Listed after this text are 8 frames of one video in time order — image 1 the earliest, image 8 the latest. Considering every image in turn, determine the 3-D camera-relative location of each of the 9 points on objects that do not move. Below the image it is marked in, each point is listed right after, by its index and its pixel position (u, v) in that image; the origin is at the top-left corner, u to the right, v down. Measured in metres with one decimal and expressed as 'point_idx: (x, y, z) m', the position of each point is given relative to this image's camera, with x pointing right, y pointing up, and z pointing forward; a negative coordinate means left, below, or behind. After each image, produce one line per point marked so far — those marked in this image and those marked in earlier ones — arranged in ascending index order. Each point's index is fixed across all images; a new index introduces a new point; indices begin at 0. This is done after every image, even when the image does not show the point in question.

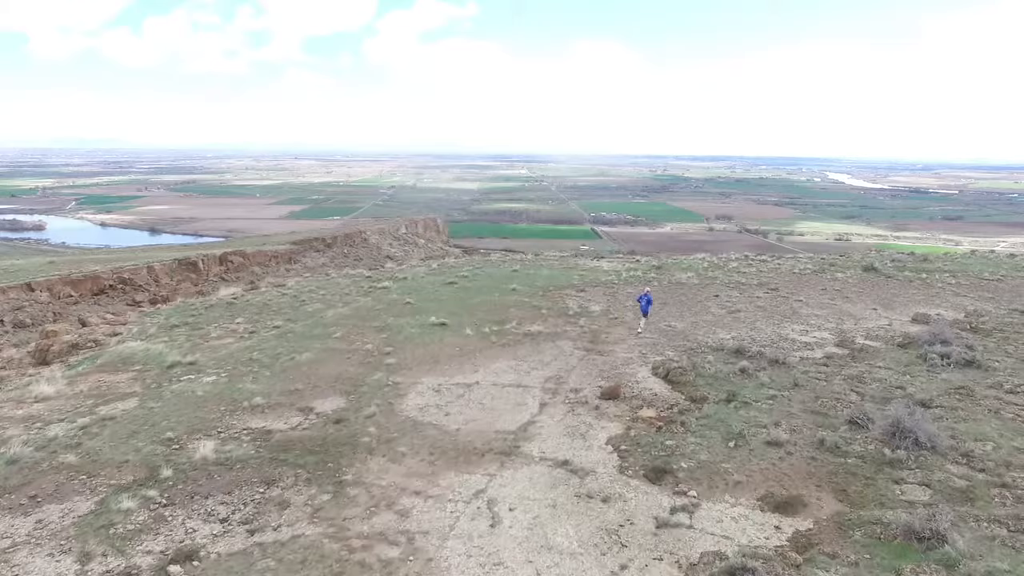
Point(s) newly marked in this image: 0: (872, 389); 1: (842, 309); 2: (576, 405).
0: (+6.5, -1.8, +10.9) m
1: (+10.1, -0.7, +18.4) m
2: (+1.1, -2.2, +11.0) m
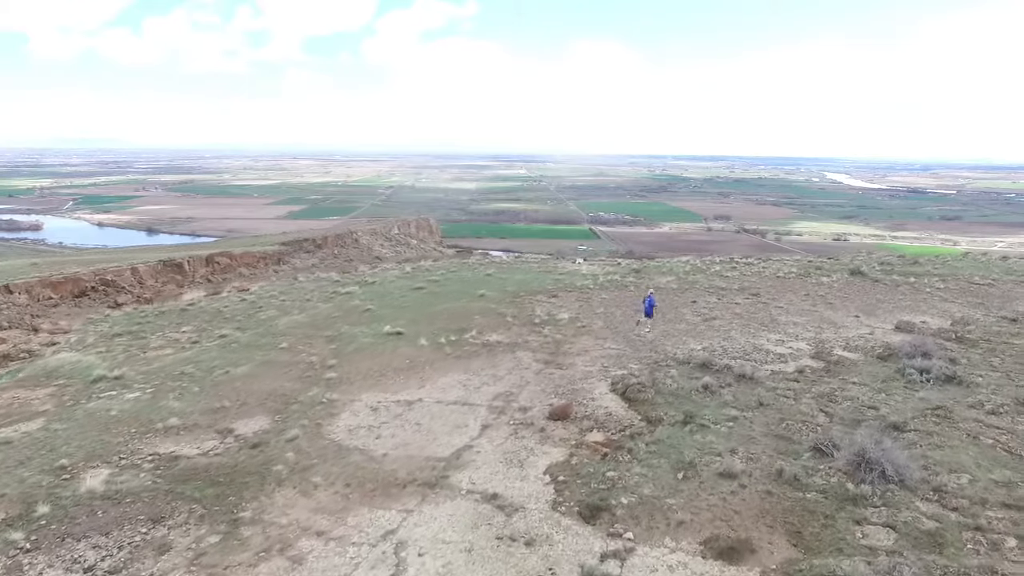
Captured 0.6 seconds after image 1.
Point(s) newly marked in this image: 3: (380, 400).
0: (+5.5, -2.0, +10.0) m
1: (+9.0, -0.8, +17.5) m
2: (+0.1, -2.3, +10.1) m
3: (-2.5, -2.1, +11.4) m
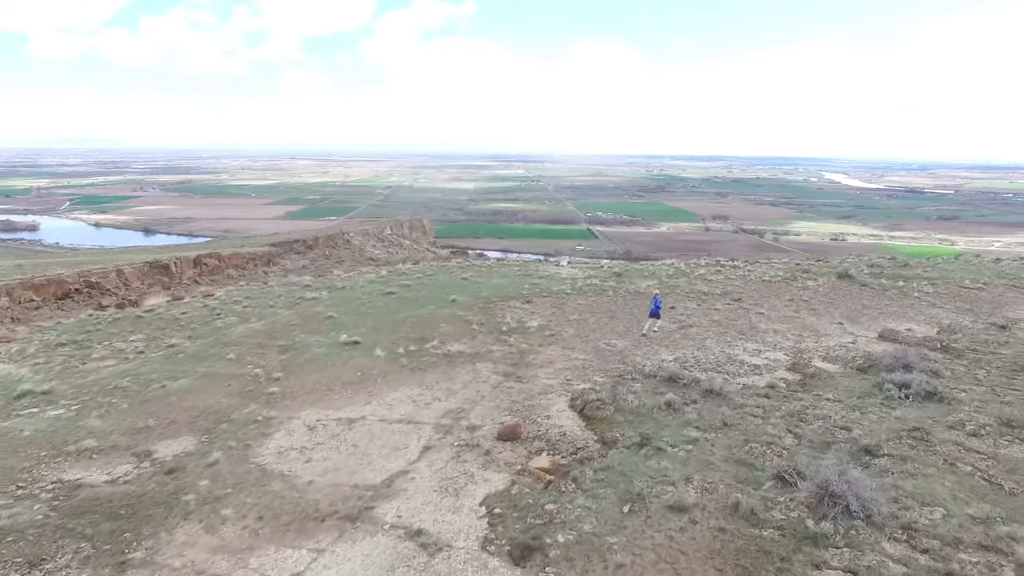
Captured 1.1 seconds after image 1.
0: (+4.6, -2.2, +9.2) m
1: (+8.1, -1.0, +16.8) m
2: (-0.8, -2.5, +9.4) m
3: (-3.4, -2.3, +10.6) m
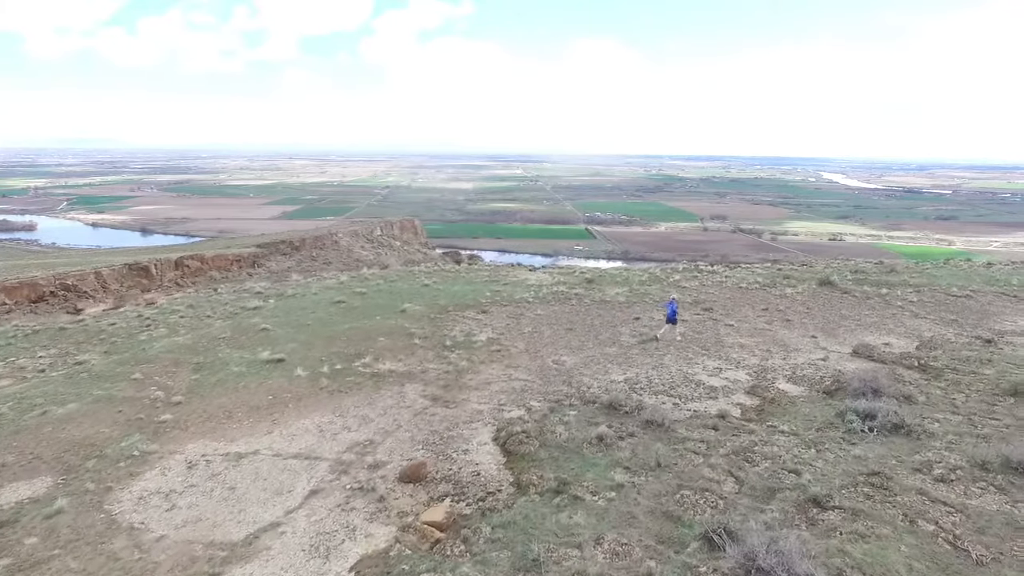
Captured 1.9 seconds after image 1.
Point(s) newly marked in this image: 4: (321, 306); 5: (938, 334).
0: (+3.2, -2.5, +8.0) m
1: (+6.8, -1.3, +15.6) m
2: (-2.1, -2.8, +8.1) m
3: (-4.7, -2.5, +9.3) m
4: (-6.0, -0.6, +18.8) m
5: (+11.0, -1.2, +15.6) m
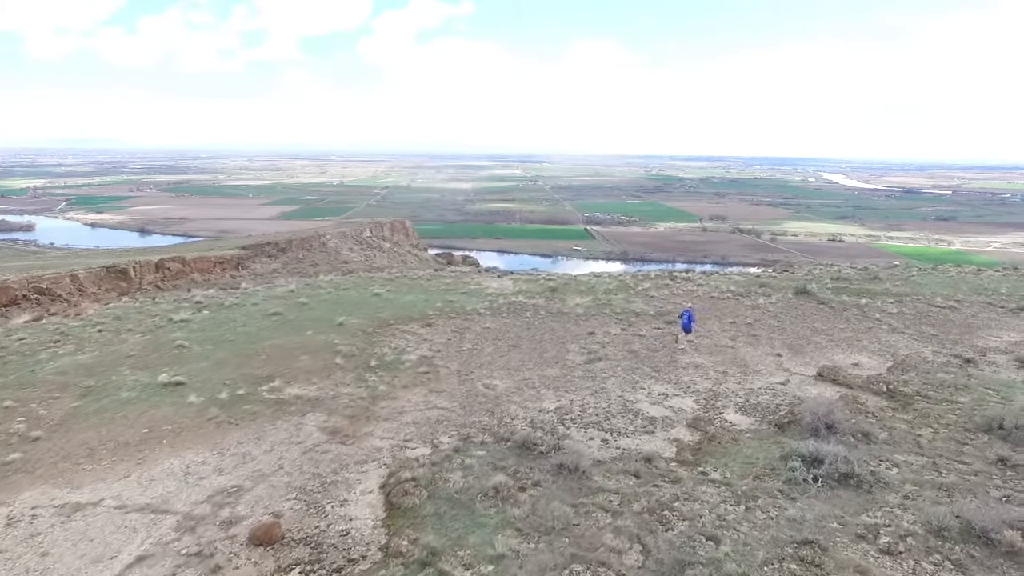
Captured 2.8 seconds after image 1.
0: (+1.7, -2.8, +6.6) m
1: (+5.3, -1.6, +14.2) m
2: (-3.6, -3.1, +6.8) m
3: (-6.2, -2.9, +8.0) m
4: (-7.5, -0.9, +17.5) m
5: (+9.5, -1.5, +14.2) m
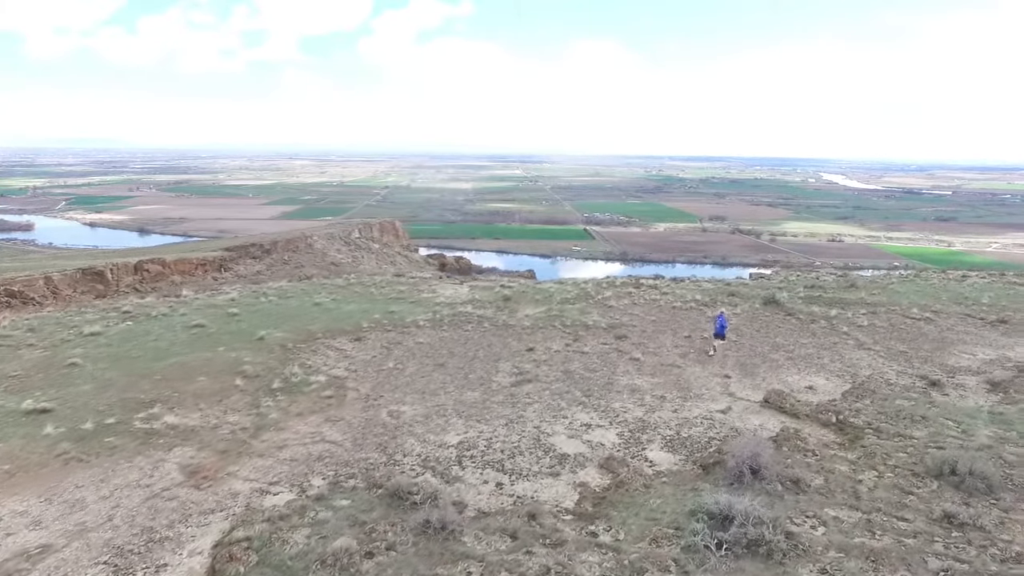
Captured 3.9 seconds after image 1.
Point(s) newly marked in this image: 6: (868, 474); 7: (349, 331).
0: (0.0, -3.1, +5.3) m
1: (+3.6, -1.9, +12.9) m
2: (-5.3, -3.4, +5.5) m
3: (-7.9, -3.1, +6.7) m
4: (-9.2, -1.2, +16.2) m
5: (+7.8, -1.8, +13.0) m
6: (+4.9, -2.6, +8.3) m
7: (-4.4, -1.2, +16.4) m
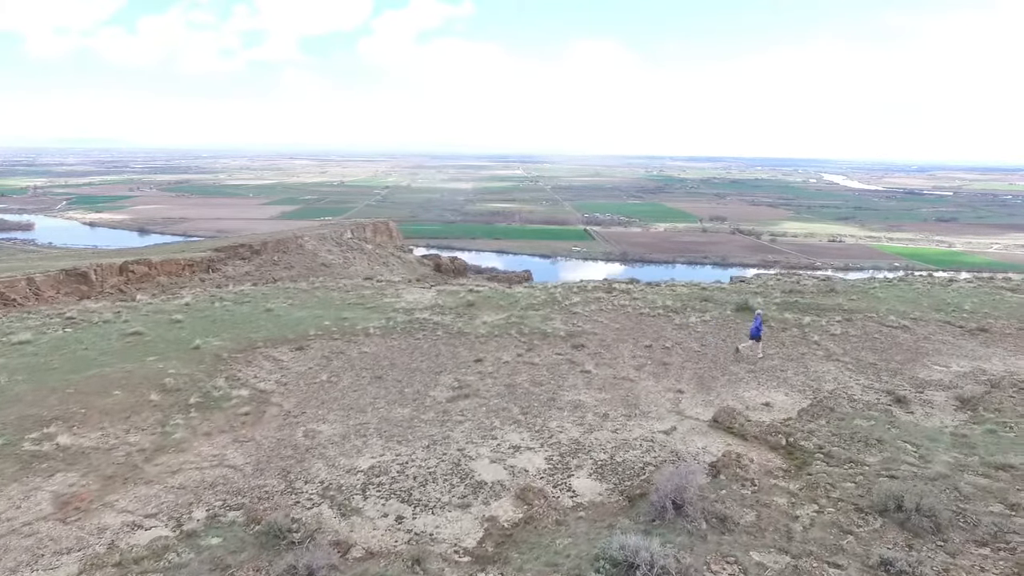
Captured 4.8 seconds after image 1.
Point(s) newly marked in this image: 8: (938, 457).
0: (-1.2, -3.2, +4.5) m
1: (+2.3, -2.1, +12.1) m
2: (-6.6, -3.5, +4.7) m
3: (-9.2, -3.3, +5.9) m
4: (-10.4, -1.3, +15.4) m
5: (+6.6, -2.0, +12.1) m
6: (+3.7, -2.7, +7.5) m
7: (-5.6, -1.3, +15.5) m
8: (+6.2, -2.4, +8.7) m
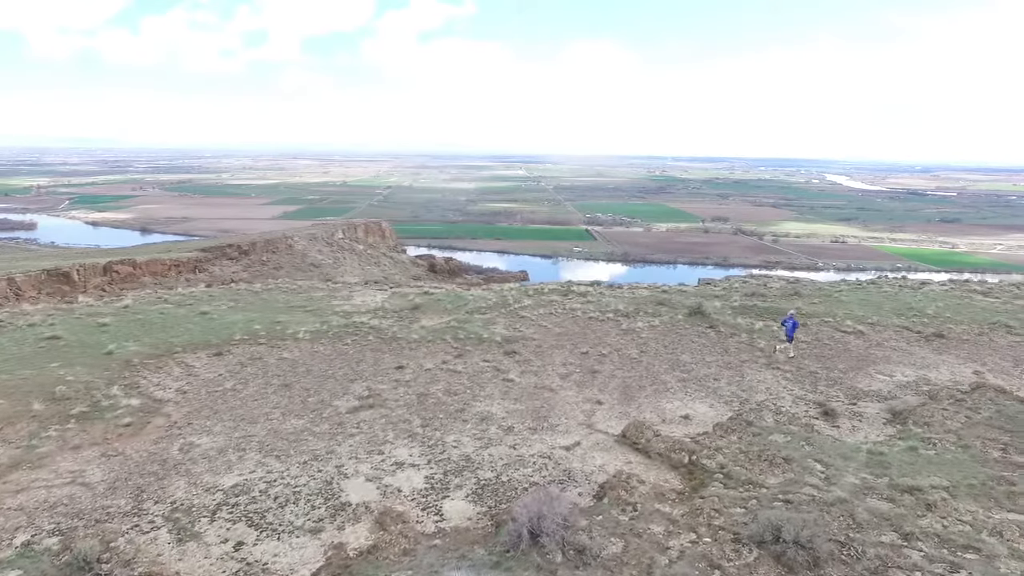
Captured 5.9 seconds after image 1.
0: (-3.0, -3.3, +3.8) m
1: (+0.6, -2.1, +11.4) m
2: (-8.3, -3.6, +4.0) m
3: (-10.9, -3.3, +5.3) m
4: (-12.1, -1.4, +14.8) m
5: (+4.9, -2.1, +11.4) m
6: (+1.9, -2.8, +6.8) m
7: (-7.3, -1.4, +14.9) m
8: (+4.4, -2.5, +8.0) m
